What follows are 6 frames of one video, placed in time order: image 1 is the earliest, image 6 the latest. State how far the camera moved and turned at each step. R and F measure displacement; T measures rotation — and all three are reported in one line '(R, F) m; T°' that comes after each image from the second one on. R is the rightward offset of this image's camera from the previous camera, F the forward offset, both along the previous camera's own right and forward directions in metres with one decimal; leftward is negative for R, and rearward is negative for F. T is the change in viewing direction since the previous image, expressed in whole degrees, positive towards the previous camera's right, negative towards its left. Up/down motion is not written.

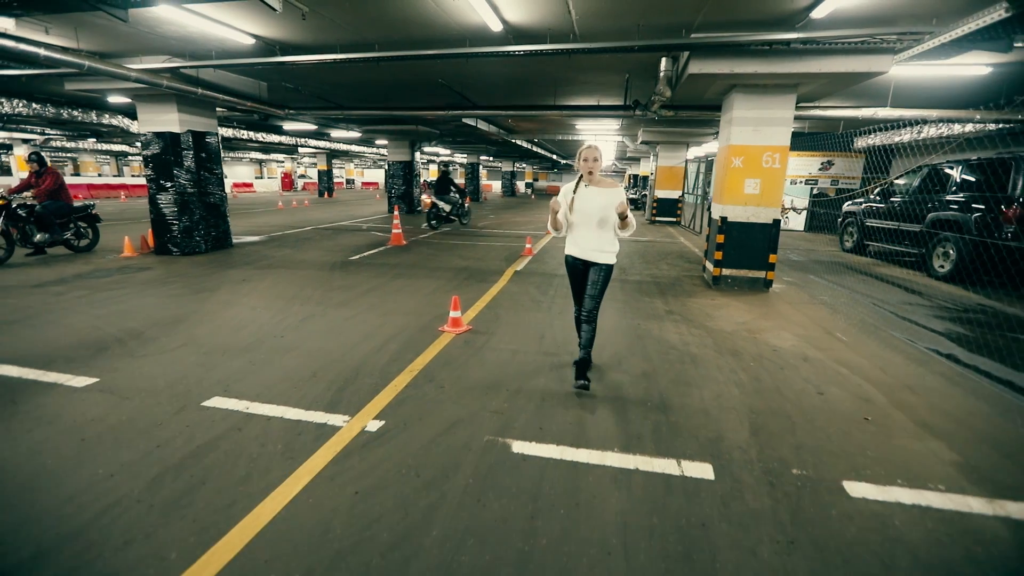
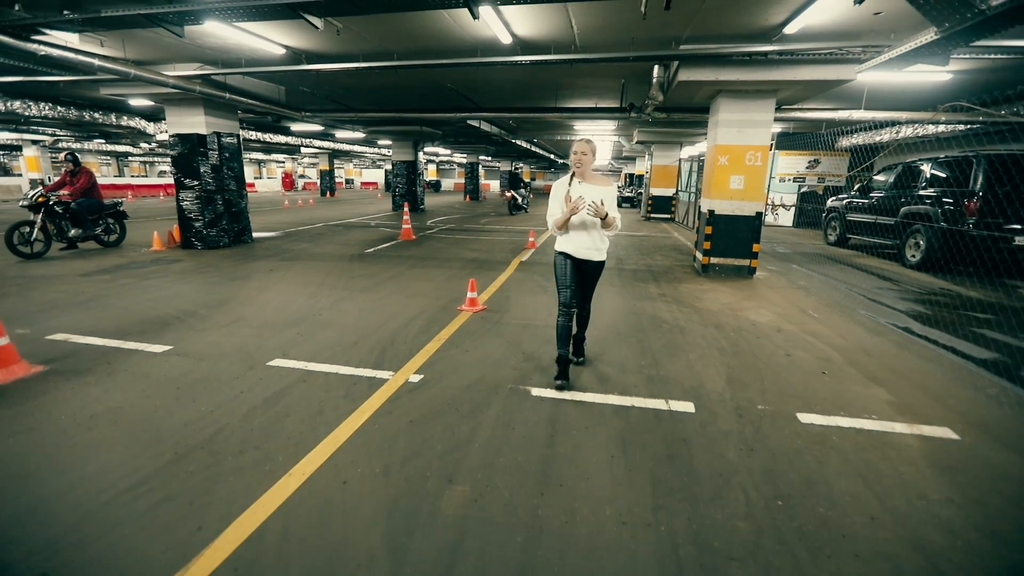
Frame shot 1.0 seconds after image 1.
(-0.2, -0.7) m; 0°
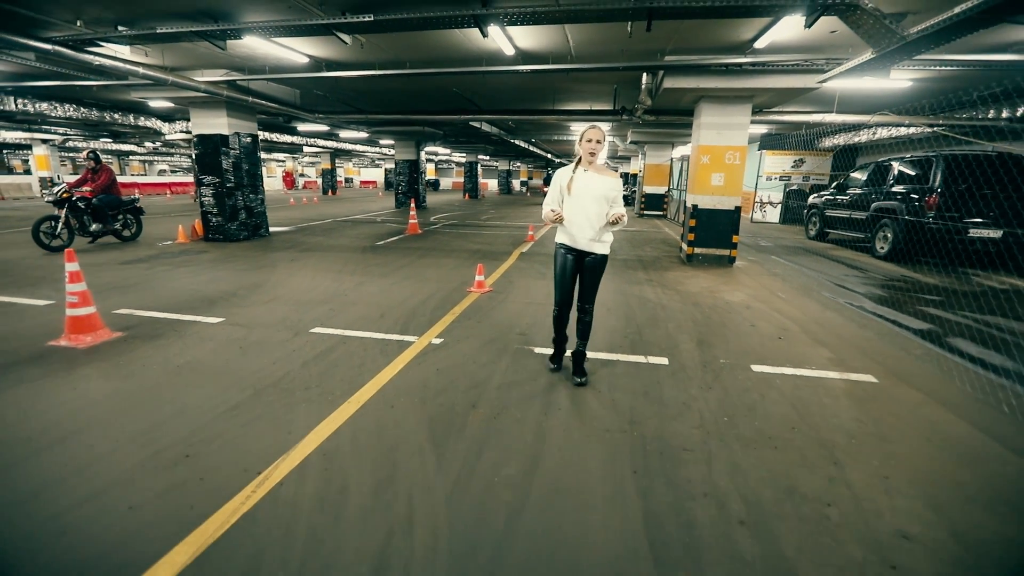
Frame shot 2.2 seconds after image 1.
(-0.1, -0.8) m; 0°
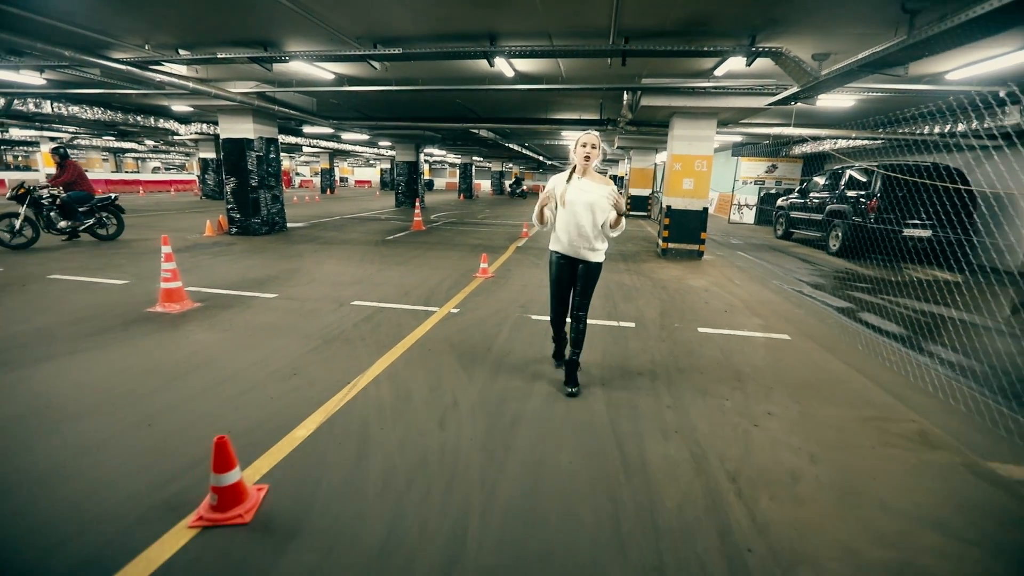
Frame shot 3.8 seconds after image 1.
(-0.1, -1.2) m; +1°
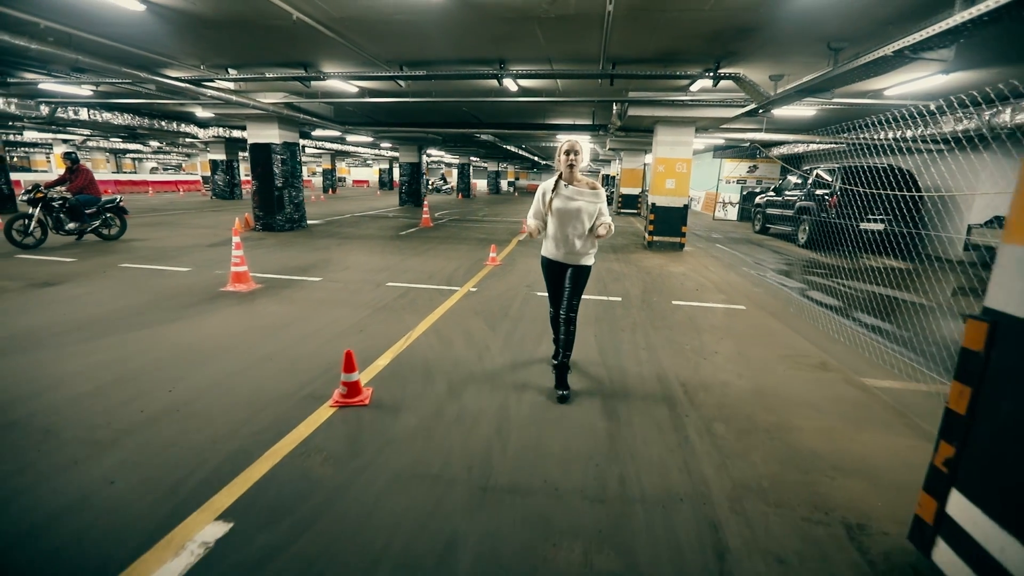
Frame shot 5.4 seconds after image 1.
(-0.2, -1.2) m; +1°
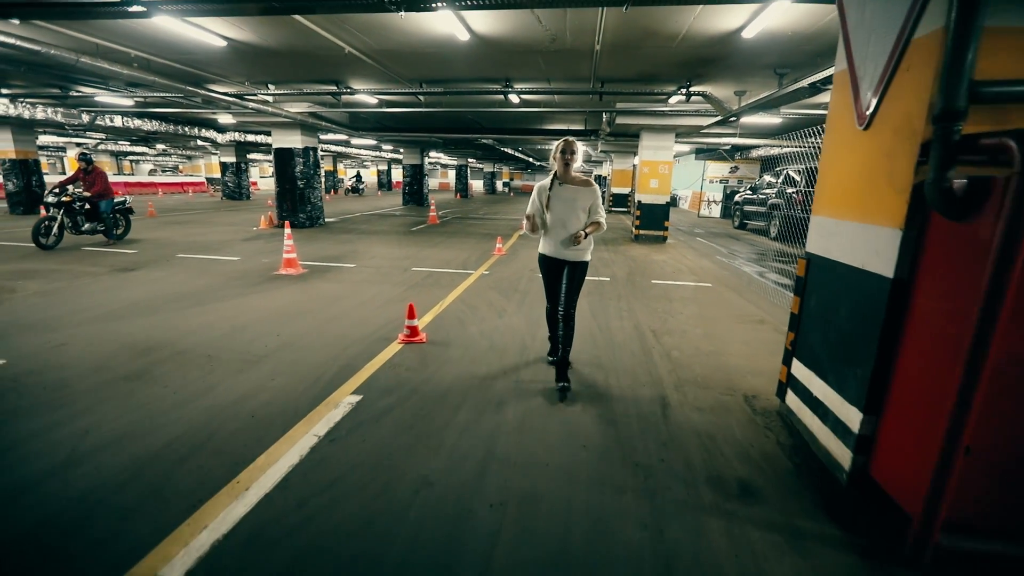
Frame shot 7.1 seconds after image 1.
(-0.2, -1.4) m; +1°
